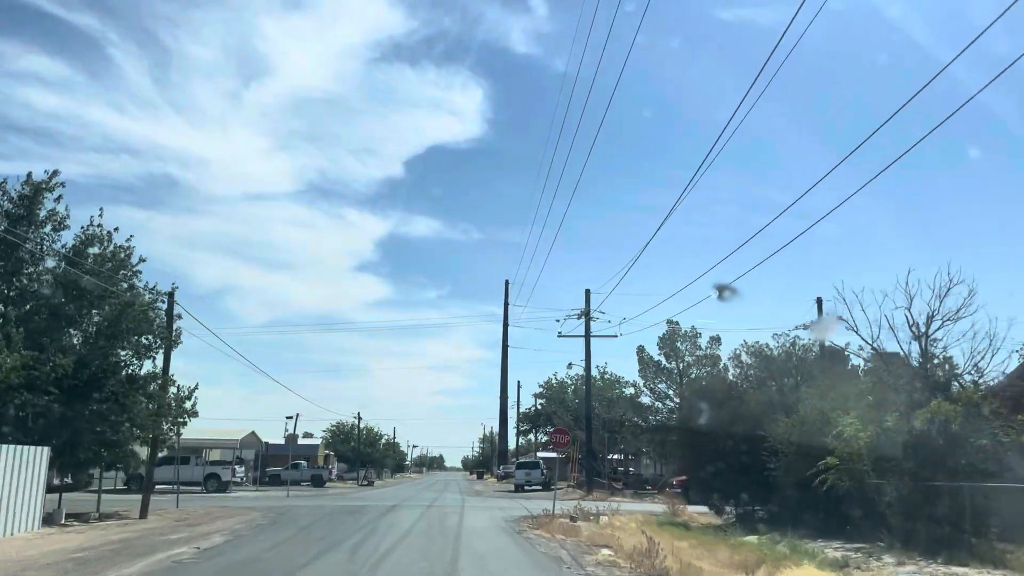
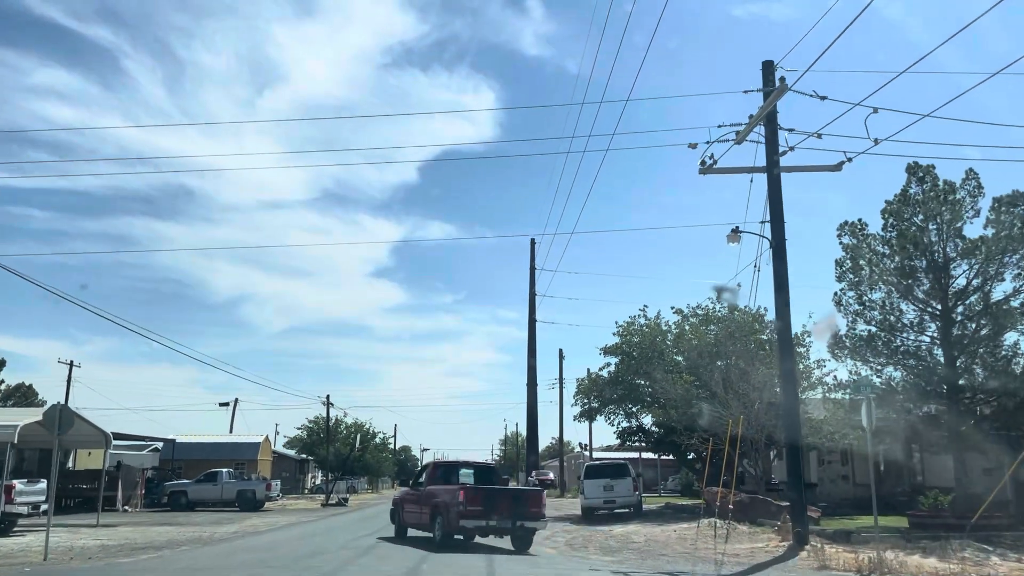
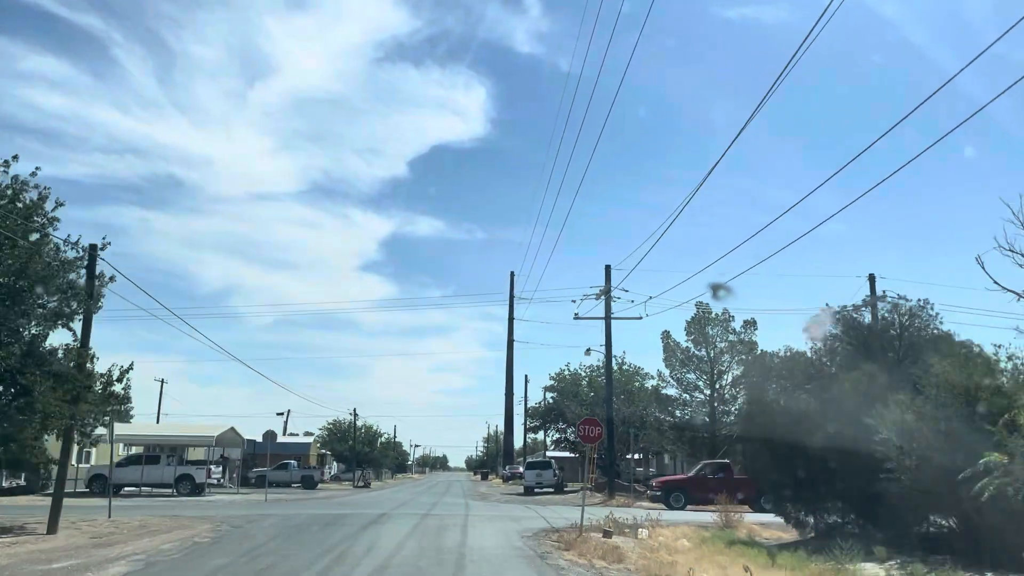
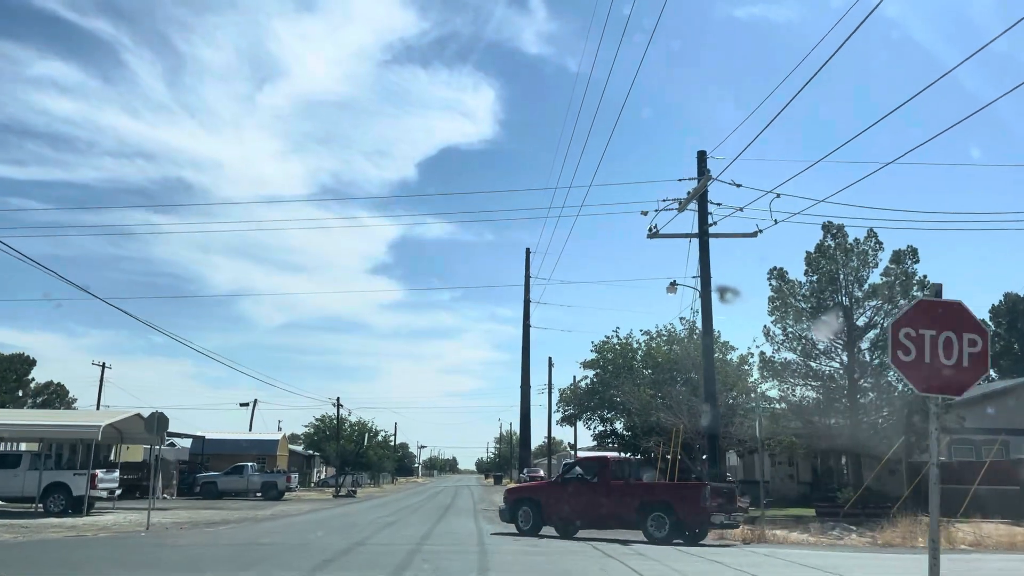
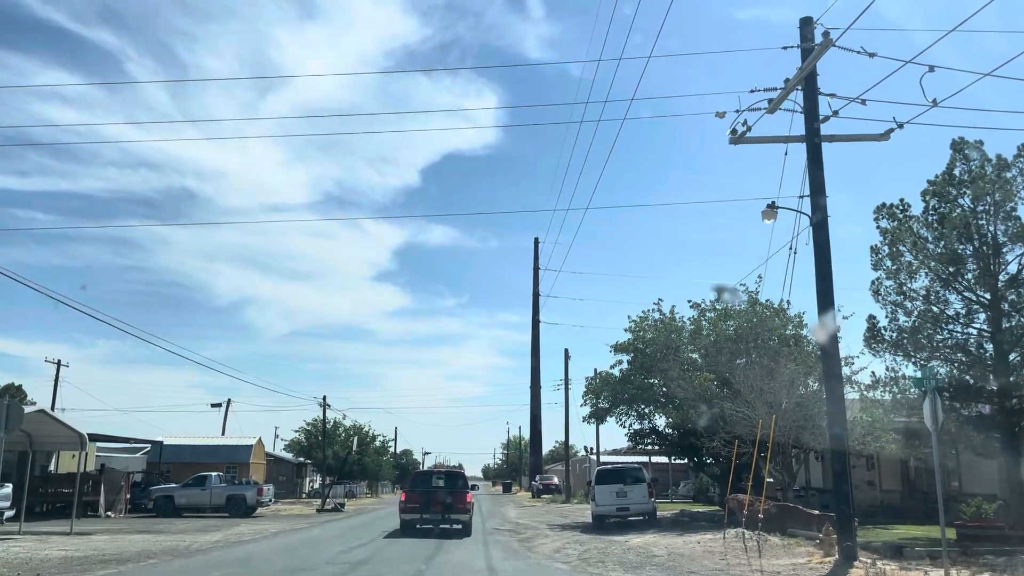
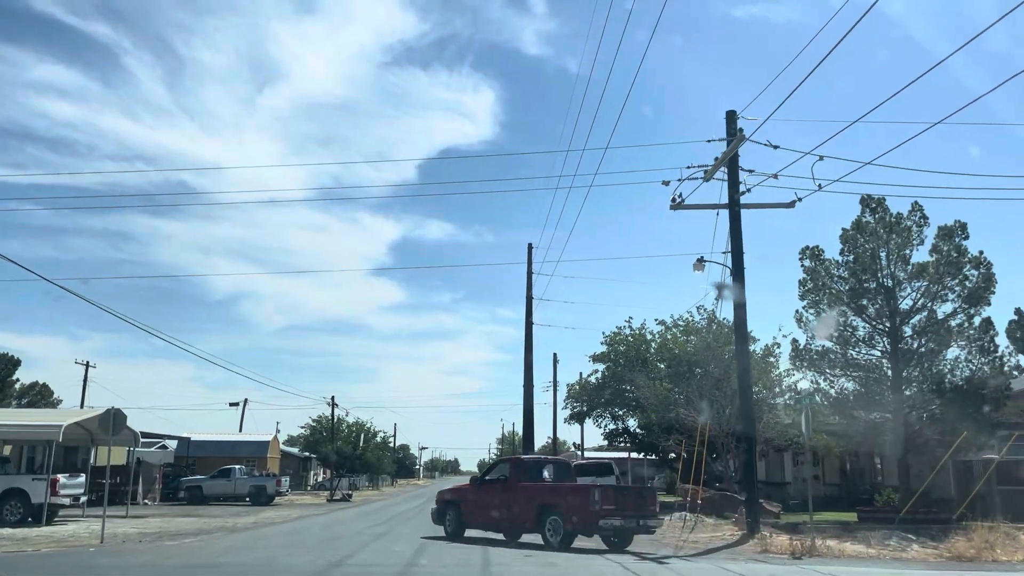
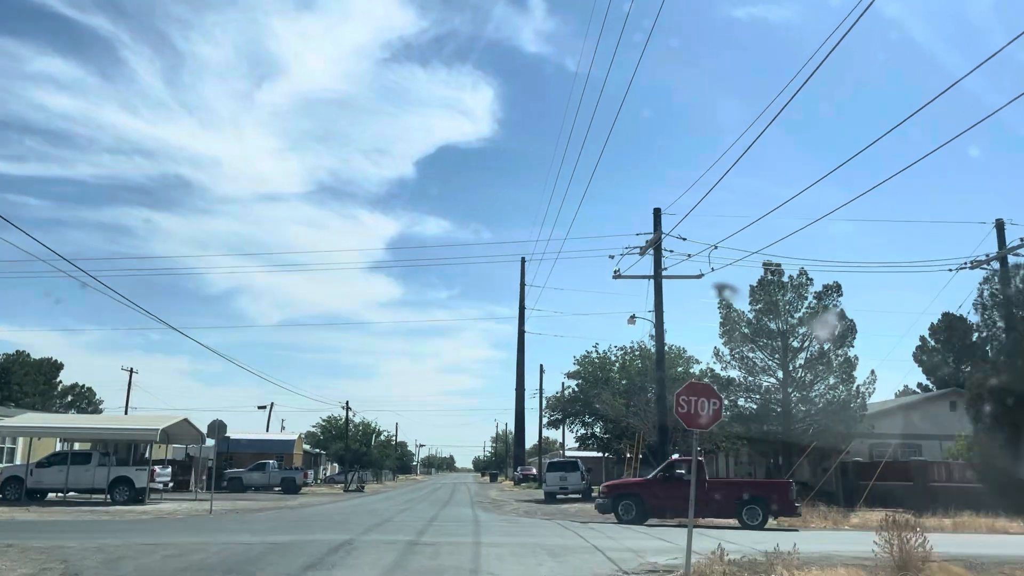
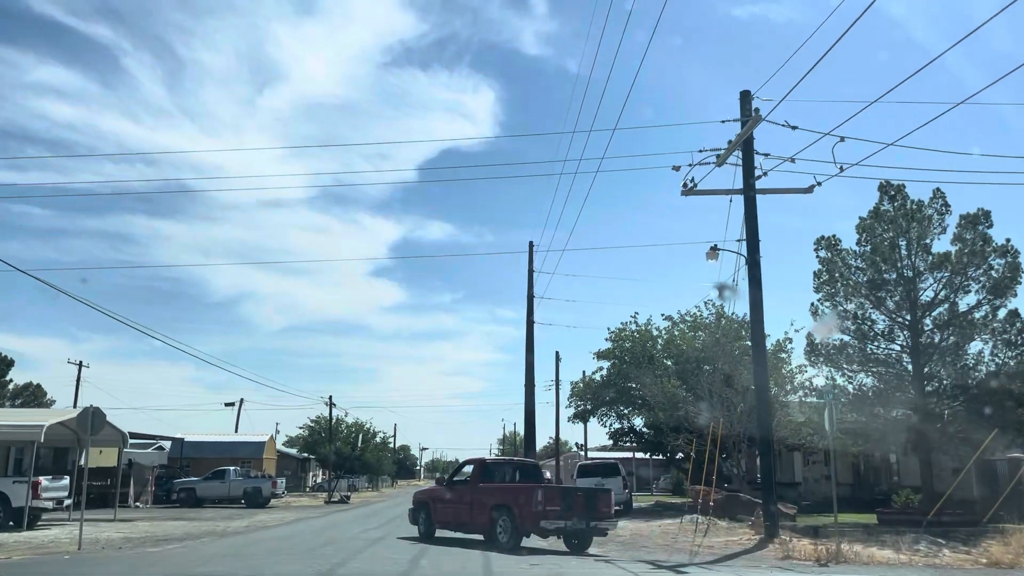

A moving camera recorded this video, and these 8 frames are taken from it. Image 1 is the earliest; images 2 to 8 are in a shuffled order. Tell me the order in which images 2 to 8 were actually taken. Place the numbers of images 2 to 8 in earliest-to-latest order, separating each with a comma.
3, 7, 4, 6, 8, 2, 5
